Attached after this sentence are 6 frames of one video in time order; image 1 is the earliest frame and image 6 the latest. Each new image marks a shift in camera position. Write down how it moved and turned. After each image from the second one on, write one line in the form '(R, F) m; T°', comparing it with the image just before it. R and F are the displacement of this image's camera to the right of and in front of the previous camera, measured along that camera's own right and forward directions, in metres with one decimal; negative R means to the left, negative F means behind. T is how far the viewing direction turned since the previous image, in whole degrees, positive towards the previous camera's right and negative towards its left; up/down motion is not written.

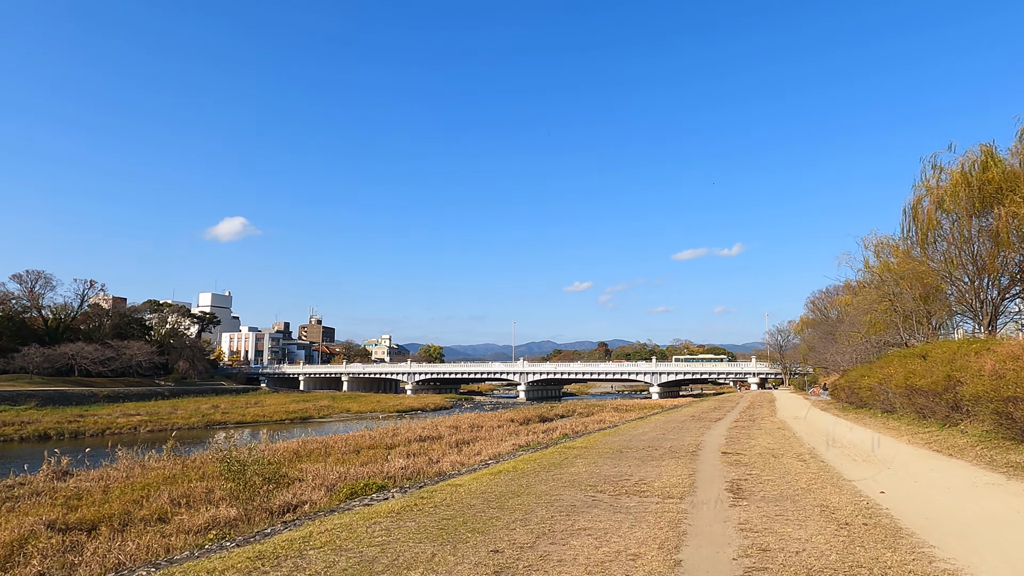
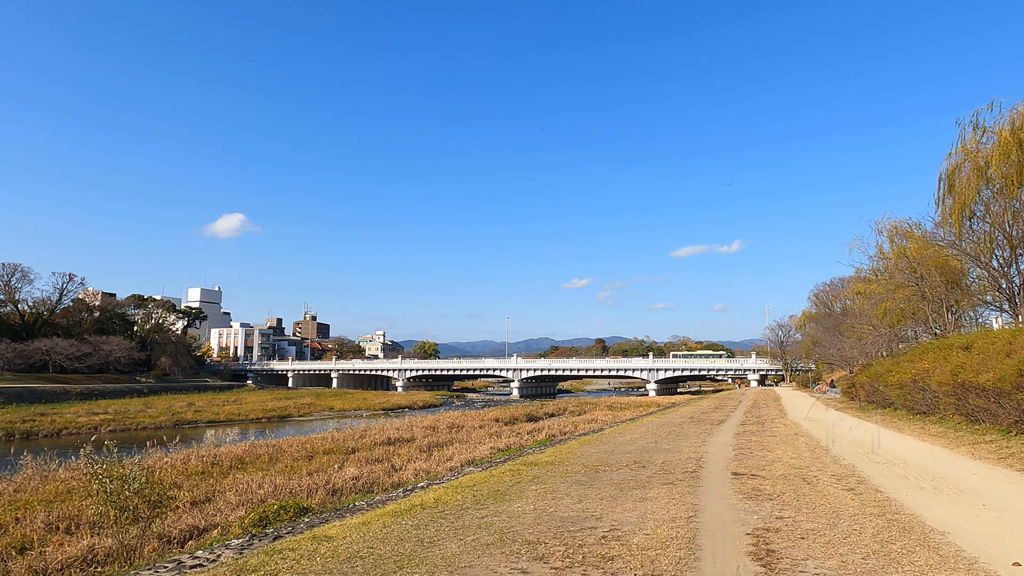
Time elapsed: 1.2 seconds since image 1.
(+0.9, +2.9) m; 0°
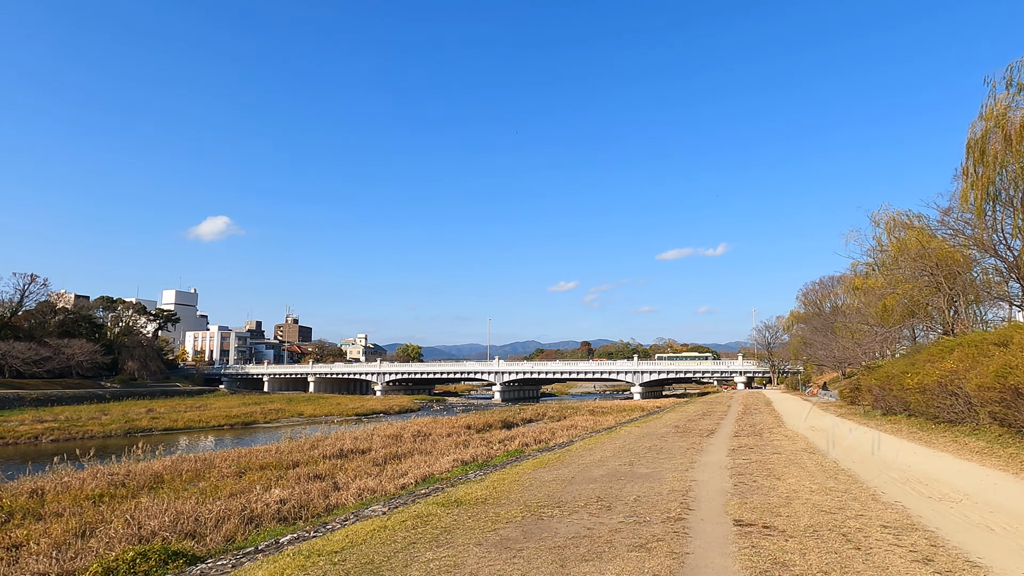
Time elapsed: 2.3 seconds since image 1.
(+0.8, +2.6) m; +1°
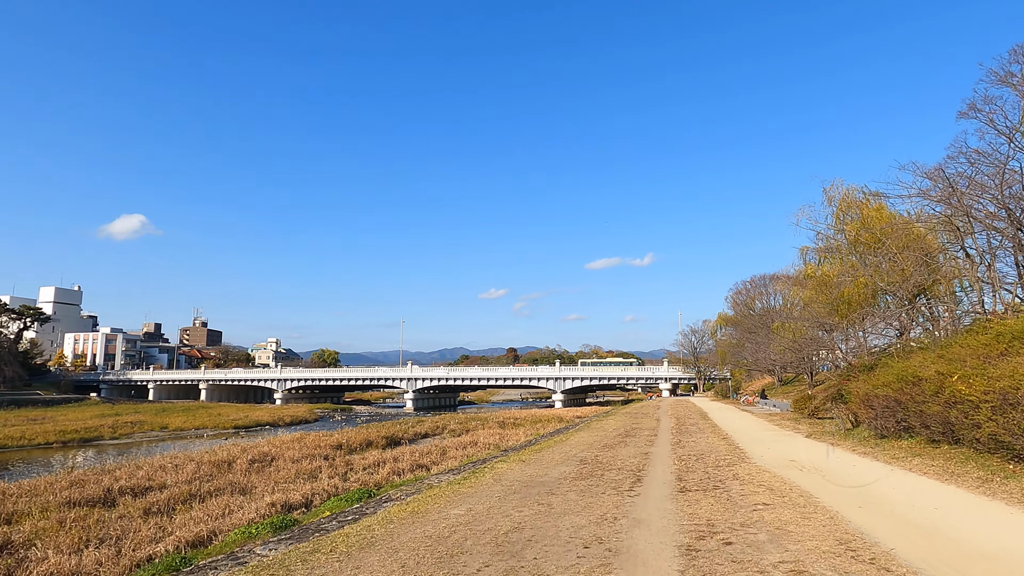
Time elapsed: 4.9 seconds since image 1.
(+2.2, +6.3) m; +7°
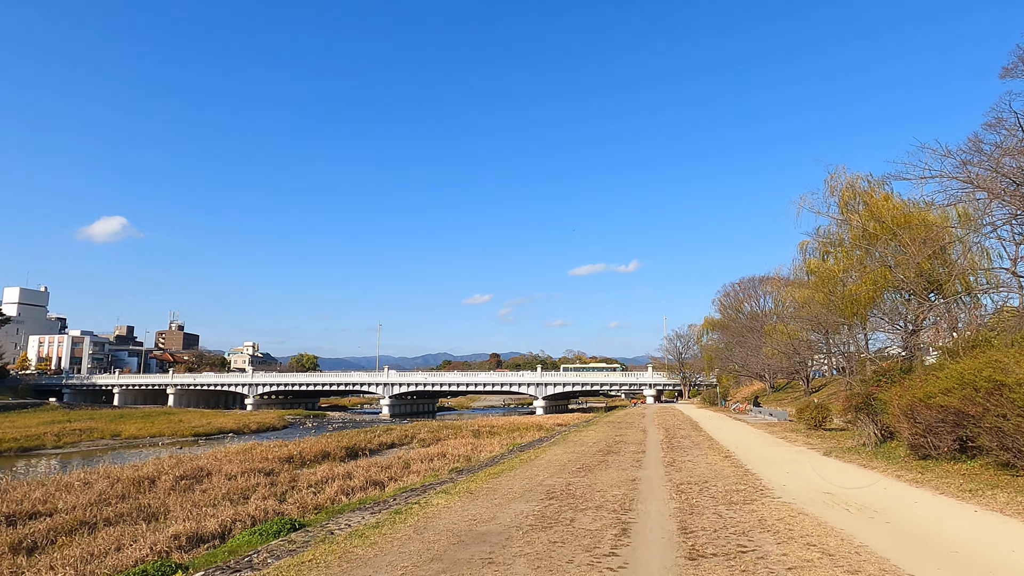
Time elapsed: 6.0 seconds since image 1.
(+0.5, +2.5) m; +2°
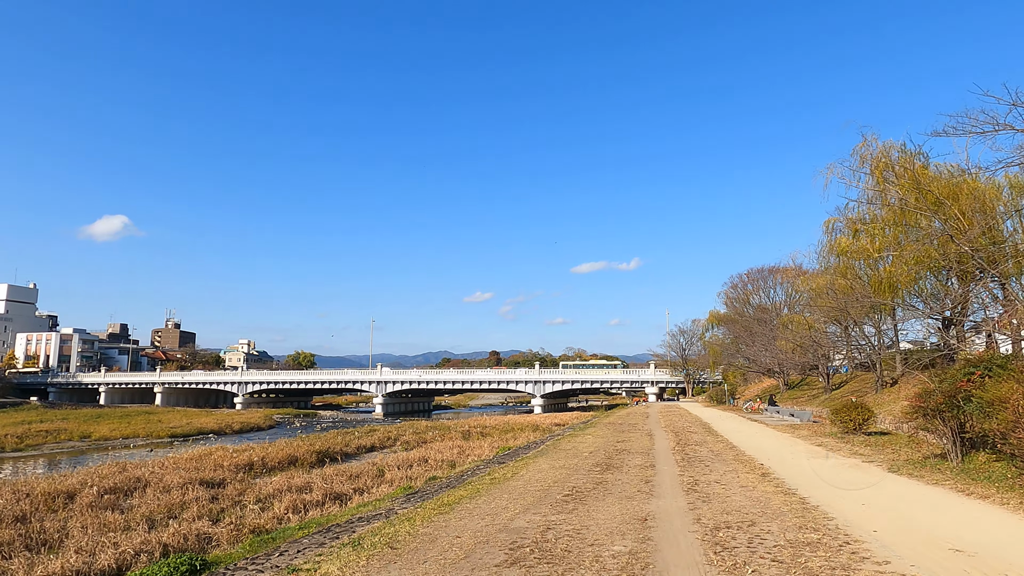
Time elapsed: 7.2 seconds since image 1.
(+0.5, +2.8) m; 0°
